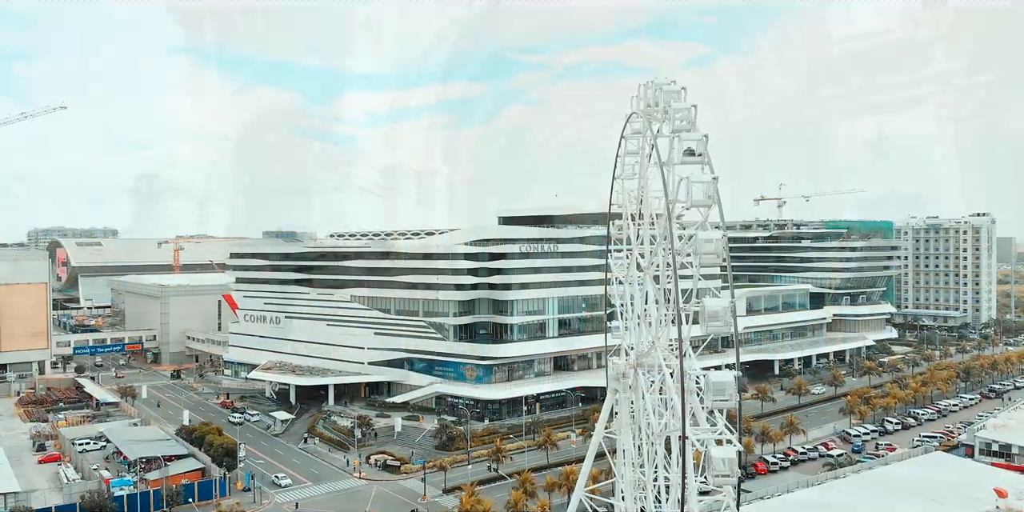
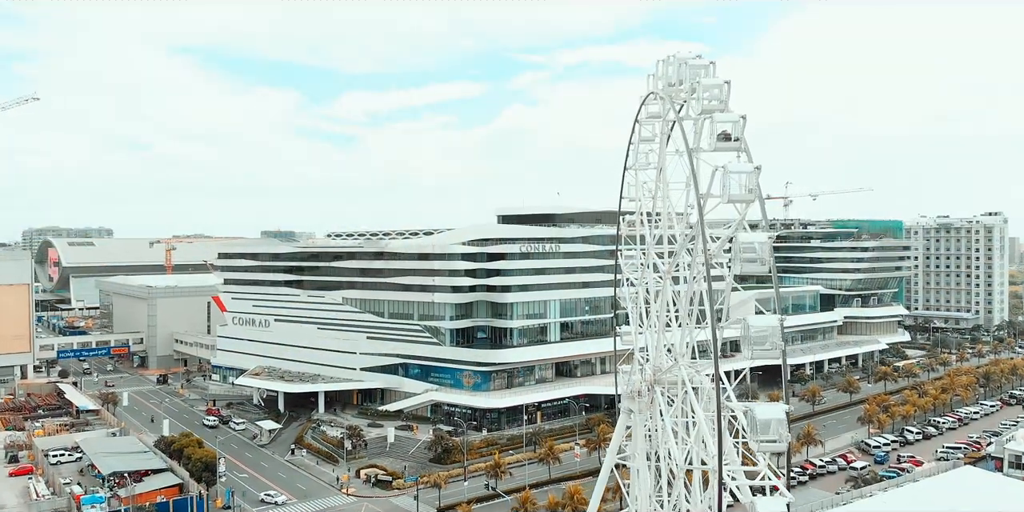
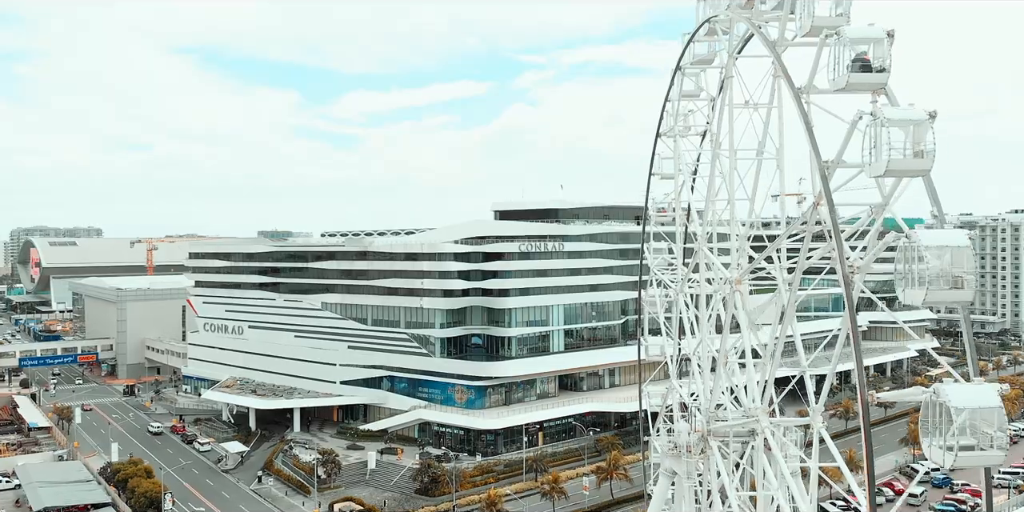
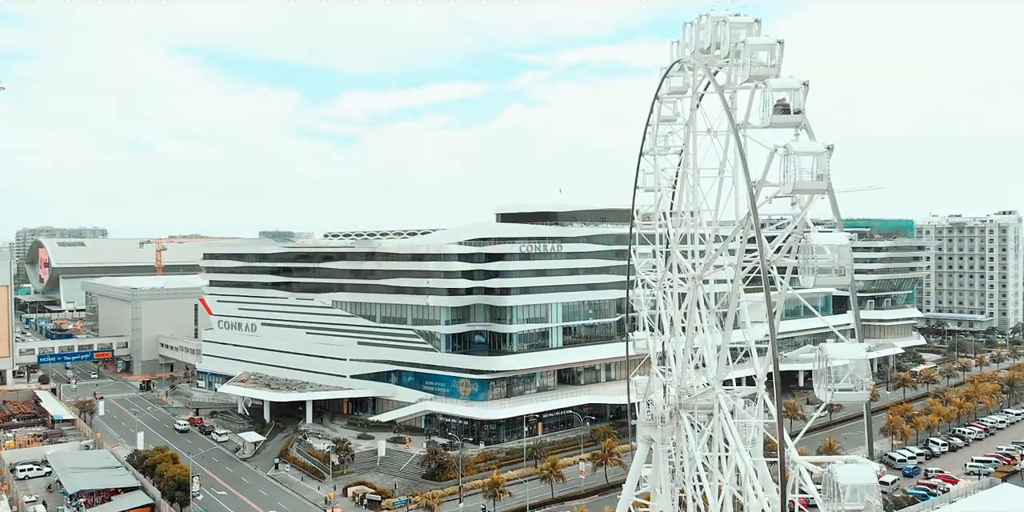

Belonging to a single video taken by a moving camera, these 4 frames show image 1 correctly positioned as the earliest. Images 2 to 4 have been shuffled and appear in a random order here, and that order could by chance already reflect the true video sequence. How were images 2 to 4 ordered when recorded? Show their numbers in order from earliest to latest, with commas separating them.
2, 4, 3
